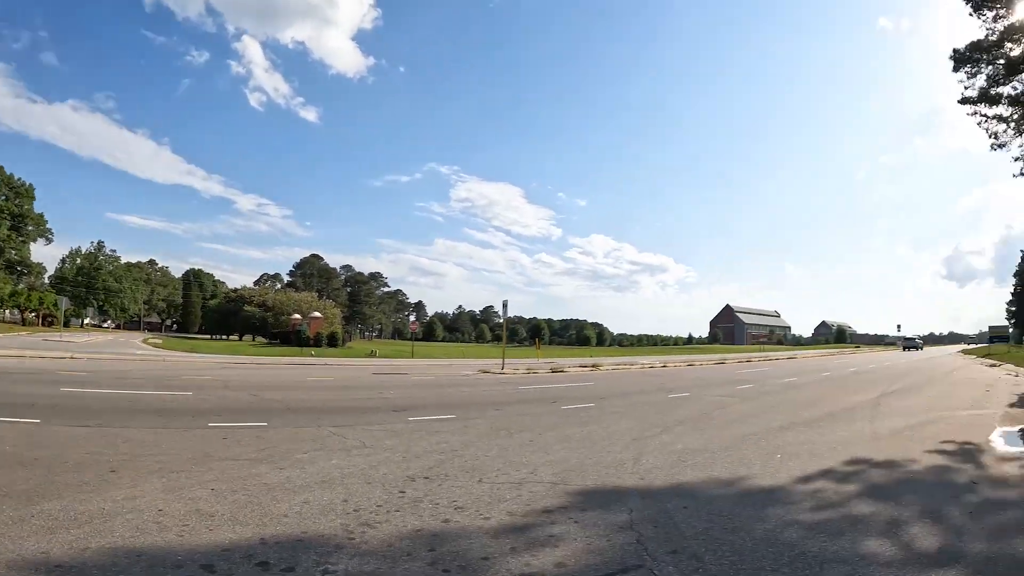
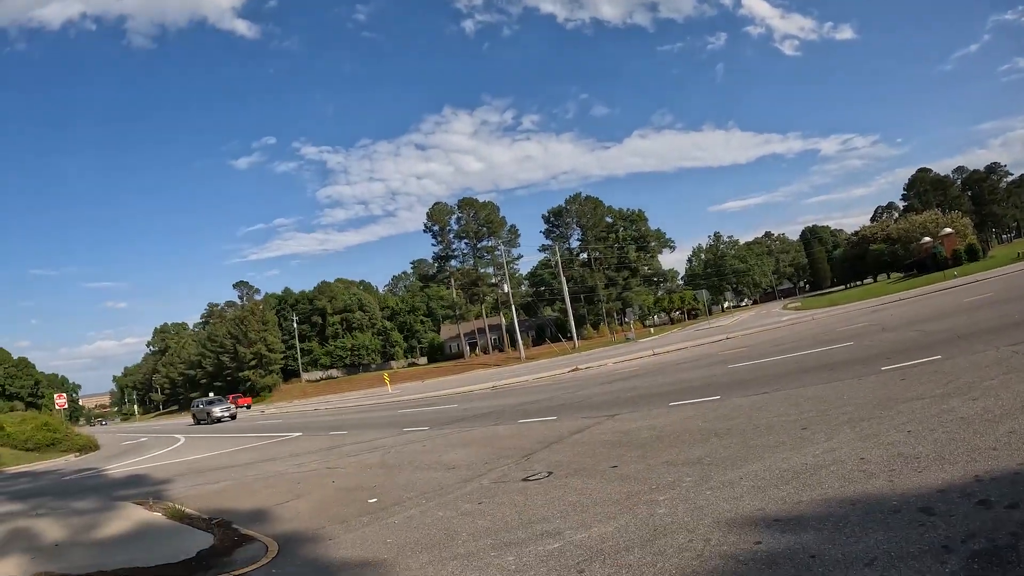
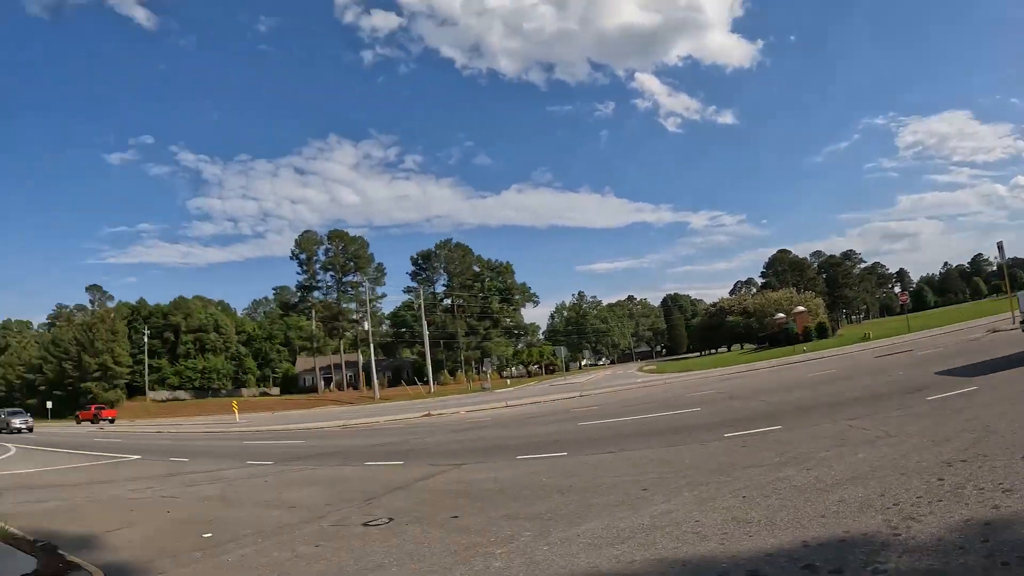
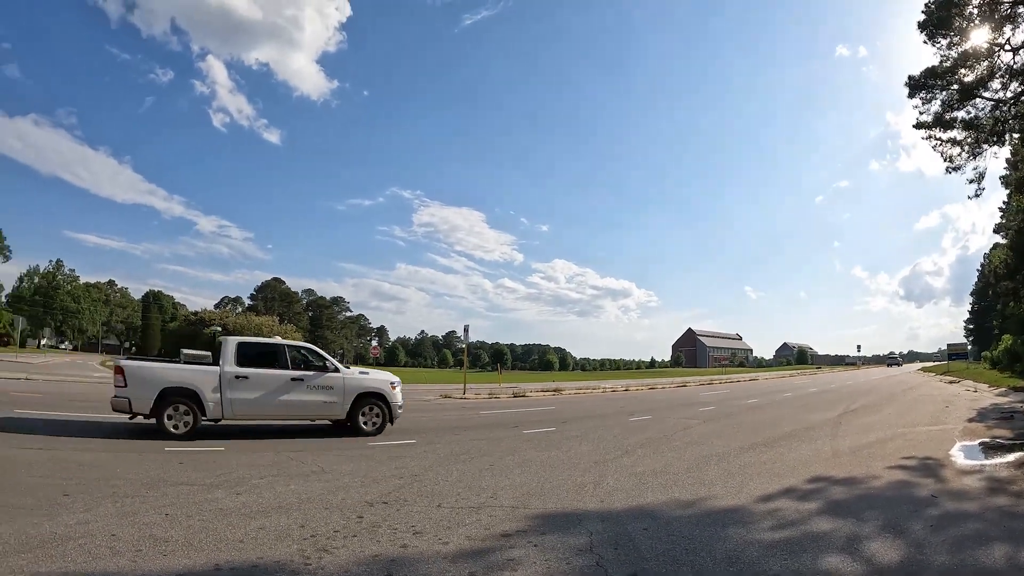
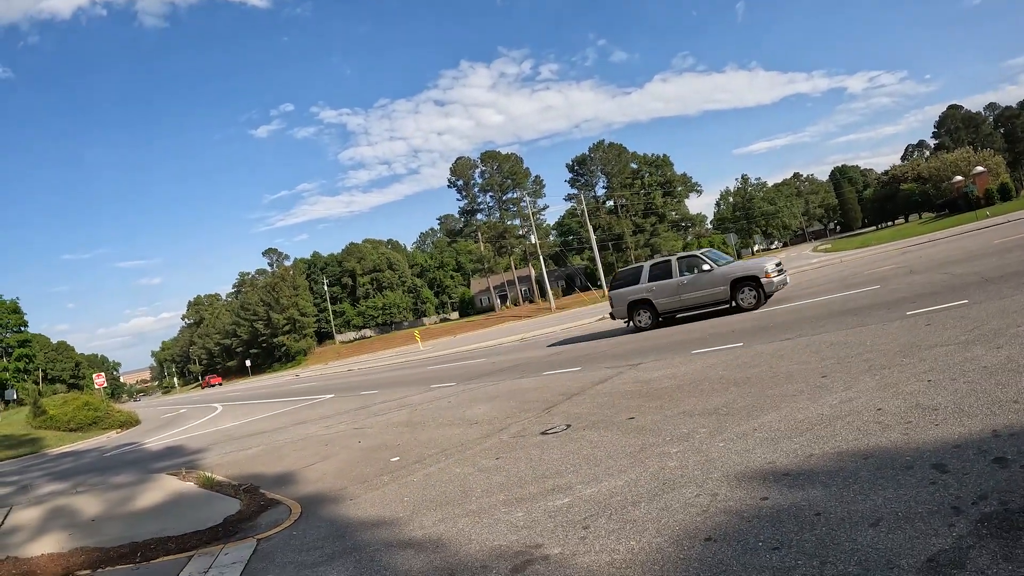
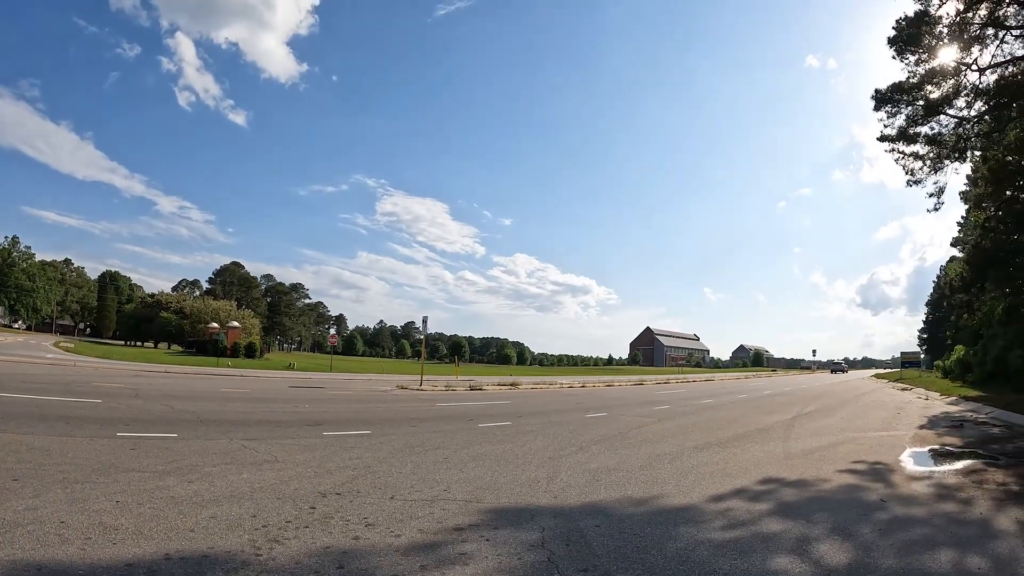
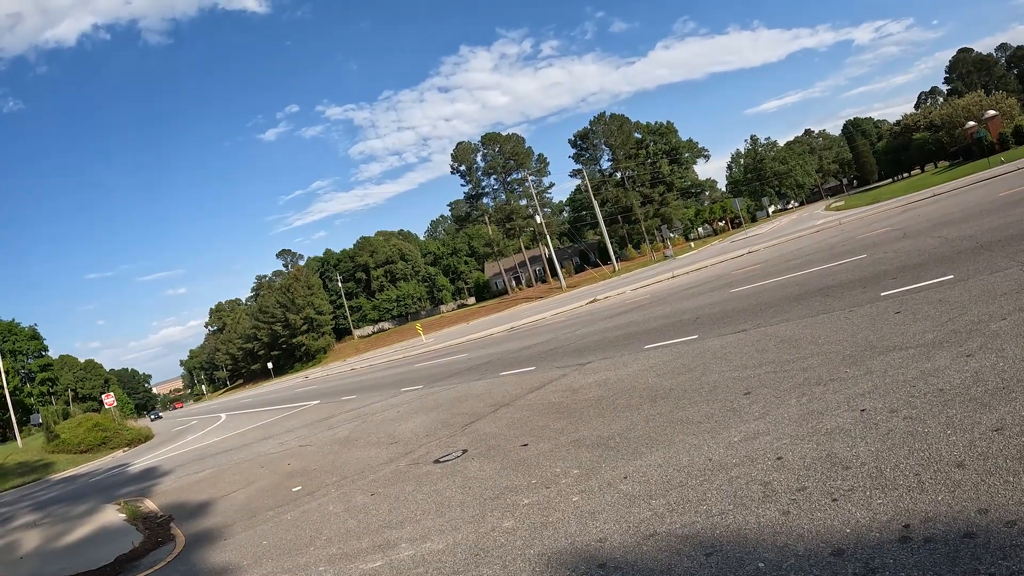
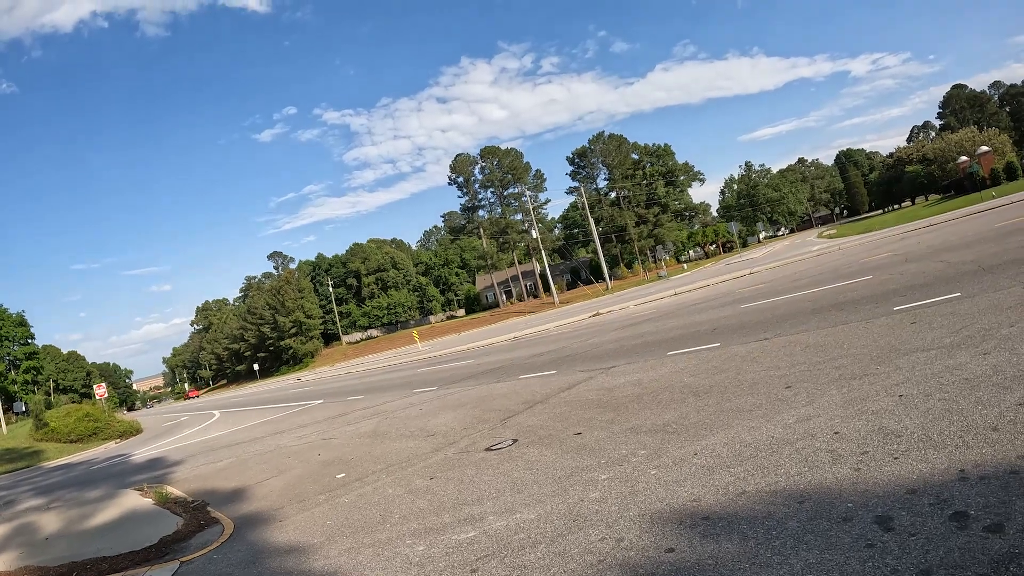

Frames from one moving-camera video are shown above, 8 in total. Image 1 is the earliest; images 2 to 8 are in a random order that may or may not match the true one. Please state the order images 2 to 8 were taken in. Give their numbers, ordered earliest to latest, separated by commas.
6, 4, 3, 2, 5, 8, 7
